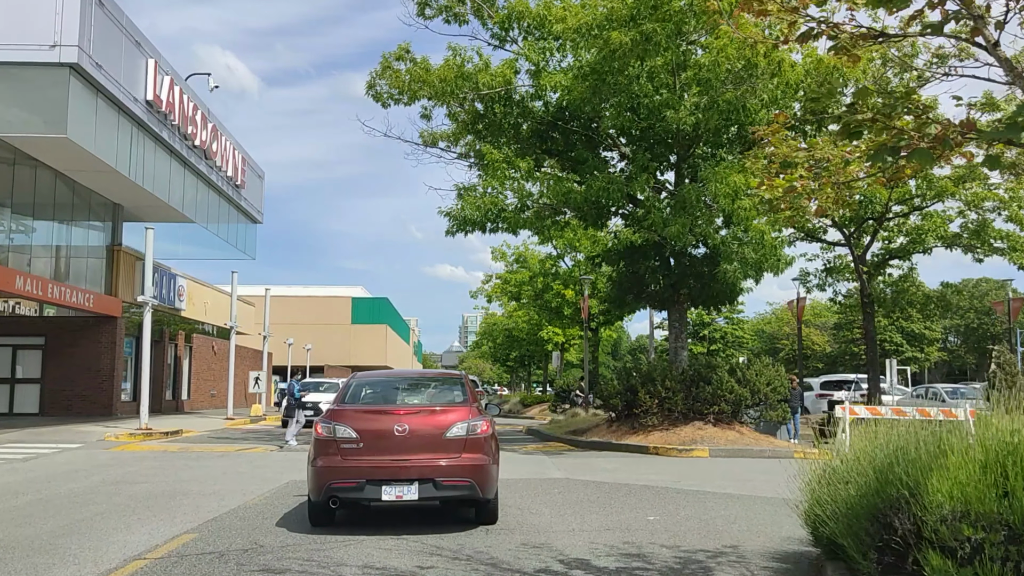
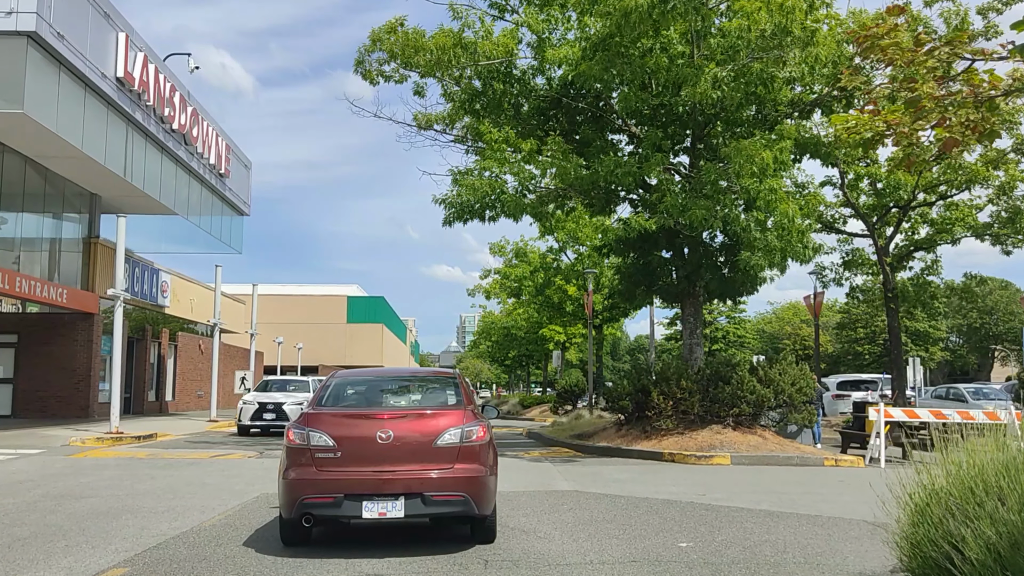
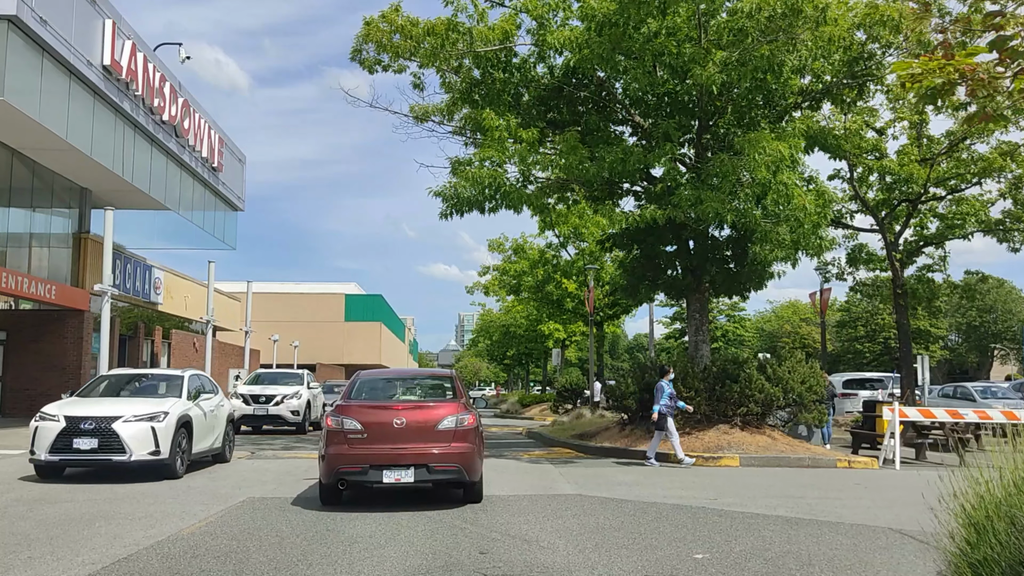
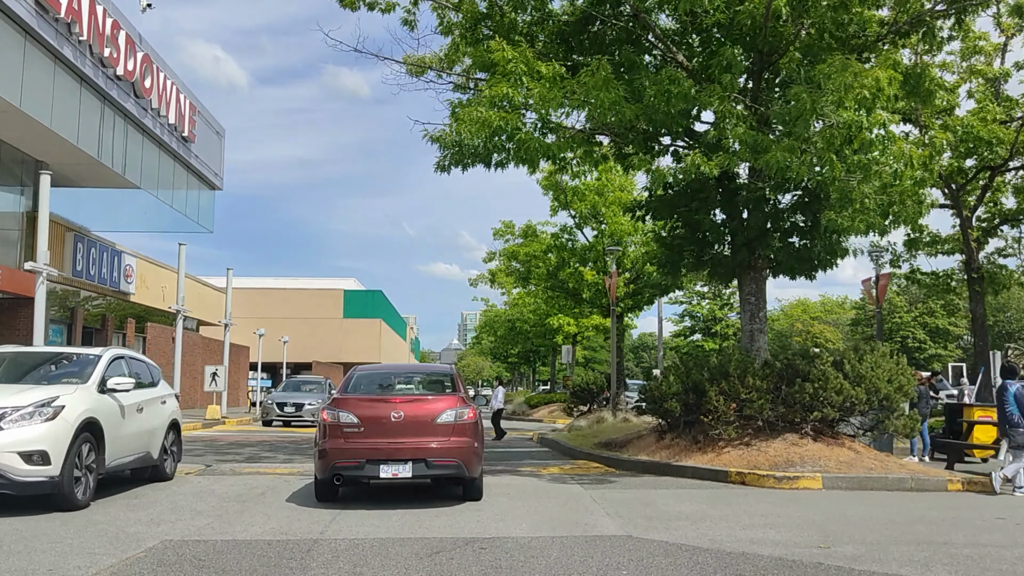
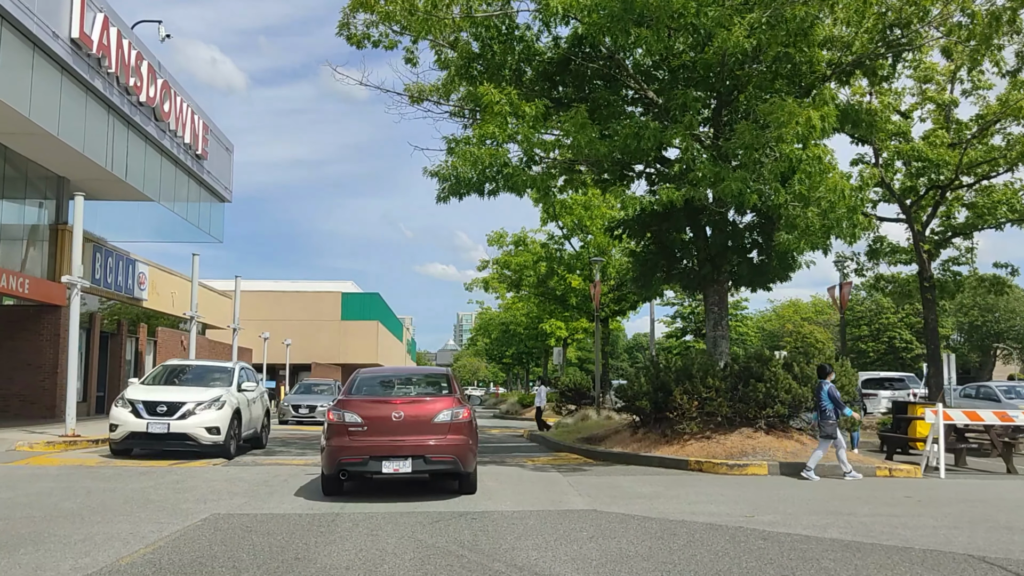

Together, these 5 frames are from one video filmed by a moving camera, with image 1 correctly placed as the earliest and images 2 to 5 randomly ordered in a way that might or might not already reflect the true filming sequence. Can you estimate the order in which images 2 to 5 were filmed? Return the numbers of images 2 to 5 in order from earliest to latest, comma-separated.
2, 3, 5, 4
